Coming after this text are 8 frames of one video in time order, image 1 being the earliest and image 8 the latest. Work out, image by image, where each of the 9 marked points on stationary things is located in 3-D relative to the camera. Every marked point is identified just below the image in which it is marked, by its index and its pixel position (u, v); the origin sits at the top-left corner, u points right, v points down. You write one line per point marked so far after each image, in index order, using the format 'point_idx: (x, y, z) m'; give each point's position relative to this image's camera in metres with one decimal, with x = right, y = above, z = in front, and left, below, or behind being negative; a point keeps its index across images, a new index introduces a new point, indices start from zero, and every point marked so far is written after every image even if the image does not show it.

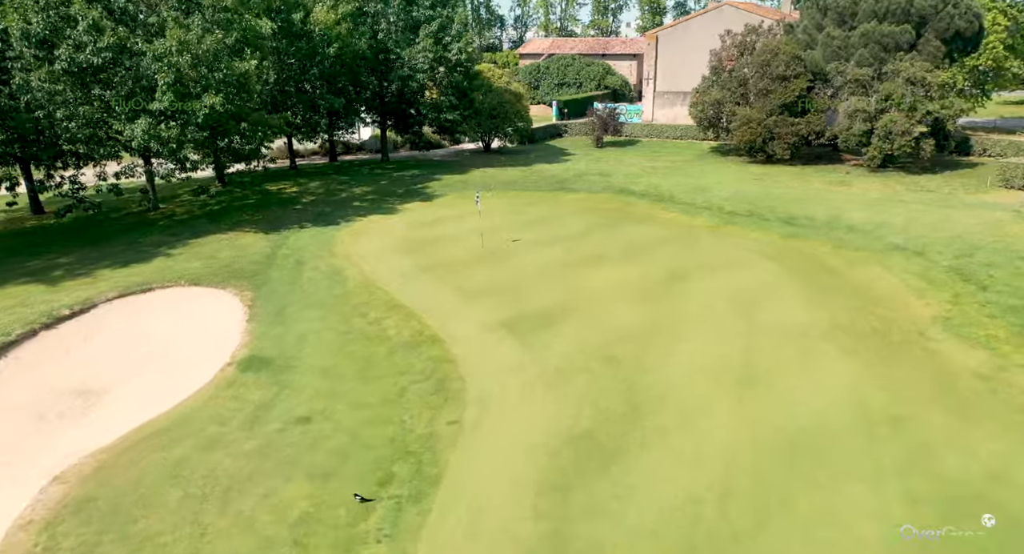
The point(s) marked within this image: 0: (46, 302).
0: (-11.5, -0.7, +16.1) m
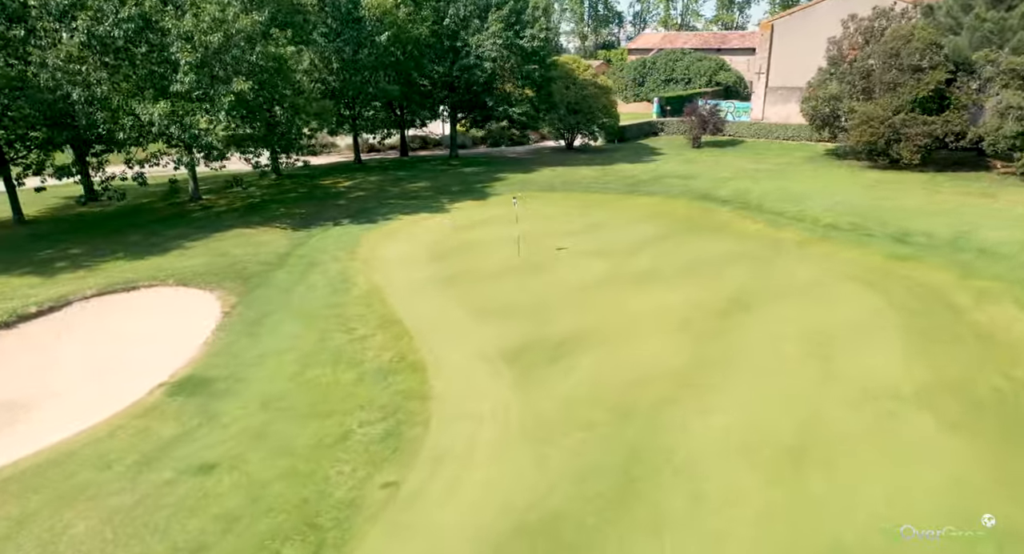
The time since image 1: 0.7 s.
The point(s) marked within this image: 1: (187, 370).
0: (-11.3, -0.5, +15.0) m
1: (-6.1, -1.7, +12.1) m
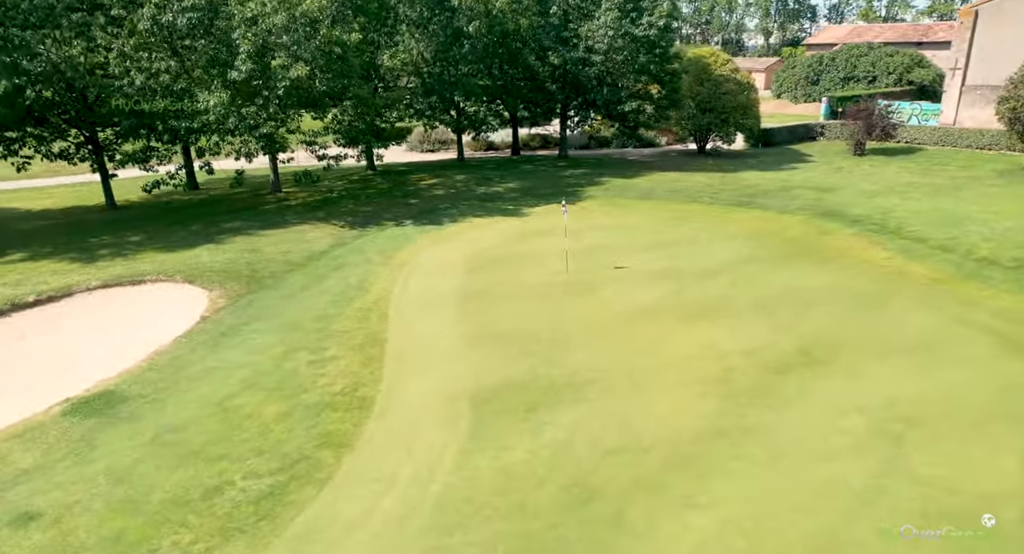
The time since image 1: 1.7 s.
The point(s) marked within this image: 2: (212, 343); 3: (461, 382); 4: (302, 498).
0: (-11.1, -0.2, +15.1) m
1: (-6.8, -1.8, +11.0) m
2: (-5.8, -1.2, +12.5) m
3: (-0.8, -1.9, +11.6) m
4: (-2.8, -2.9, +8.5) m
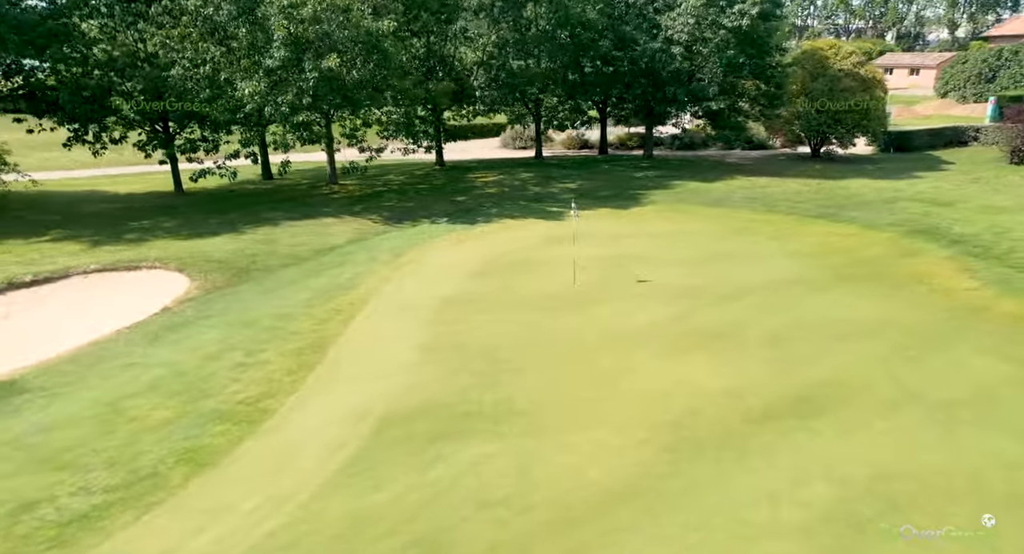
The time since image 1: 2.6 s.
0: (-11.3, +0.3, +15.7) m
1: (-8.1, -1.5, +10.9) m
2: (-6.8, -1.0, +12.2) m
3: (-2.1, -2.0, +10.3) m
4: (-4.7, -2.9, +7.7) m
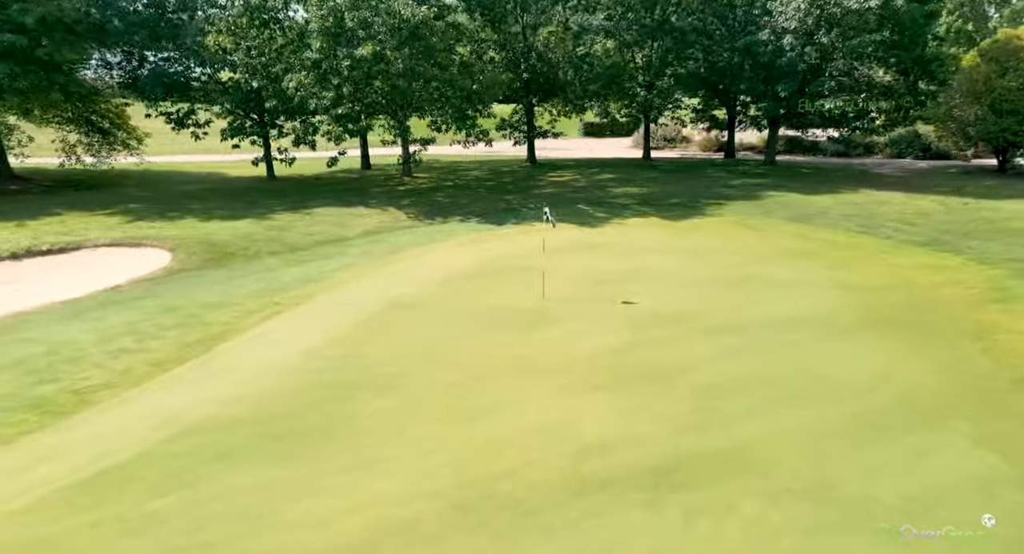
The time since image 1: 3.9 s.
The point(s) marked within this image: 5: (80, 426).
0: (-11.6, +1.1, +17.2) m
1: (-10.1, -0.9, +11.7) m
2: (-8.4, -0.6, +12.6) m
3: (-4.5, -1.9, +9.5) m
4: (-7.8, -2.6, +7.7) m
5: (-6.1, -2.1, +9.2) m
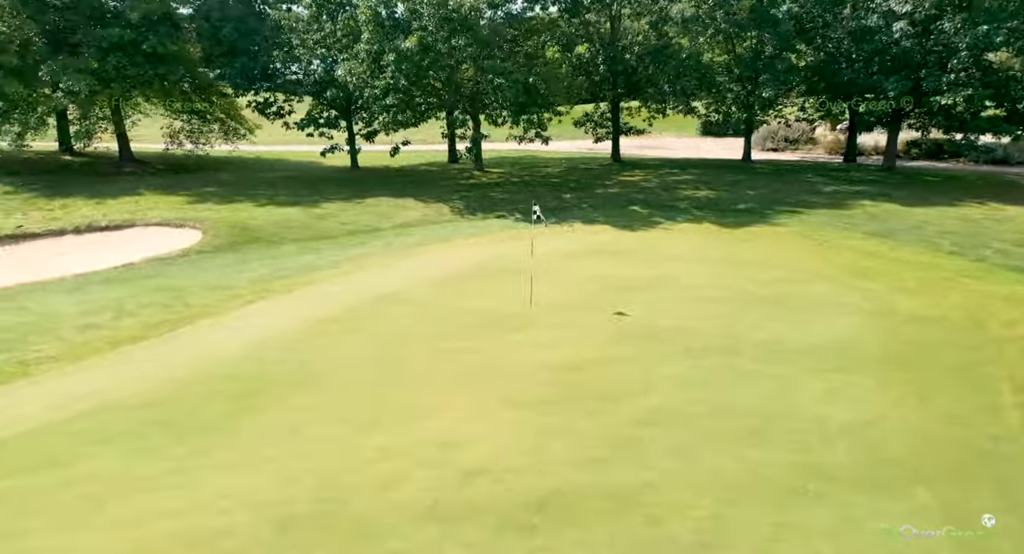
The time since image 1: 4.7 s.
0: (-10.8, +1.8, +18.6) m
1: (-10.5, -0.3, +12.8) m
2: (-8.6, -0.1, +13.3) m
3: (-5.6, -1.7, +9.5) m
4: (-9.3, -2.1, +8.5) m
5: (-7.2, -1.7, +9.6) m
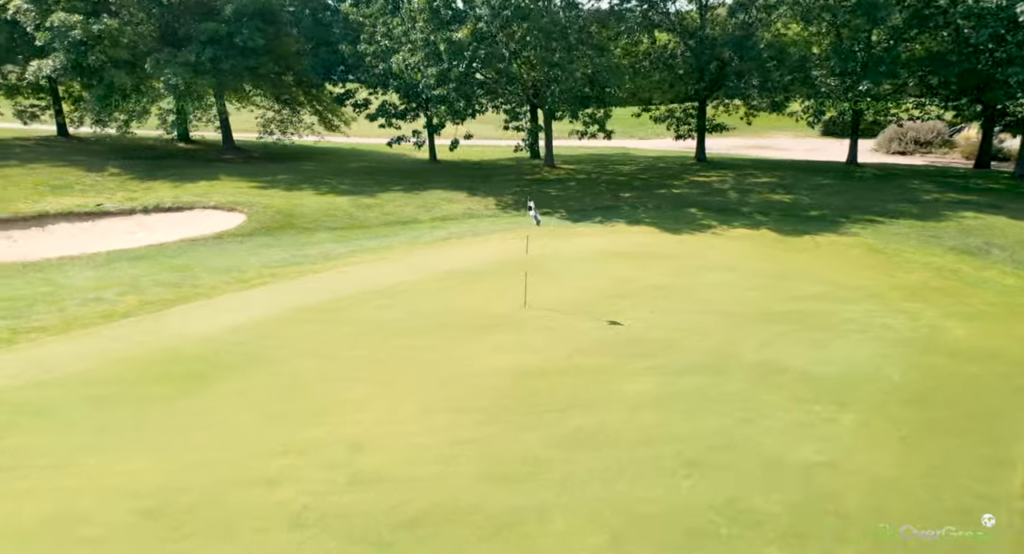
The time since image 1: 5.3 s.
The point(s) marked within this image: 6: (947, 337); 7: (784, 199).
0: (-9.4, +2.4, +19.7) m
1: (-10.3, +0.3, +14.0) m
2: (-8.4, +0.5, +14.2) m
3: (-6.2, -1.3, +9.9) m
4: (-10.0, -1.5, +9.5) m
5: (-7.7, -1.2, +10.3) m
6: (+6.3, -1.0, +9.3) m
7: (+8.2, +2.4, +19.5) m
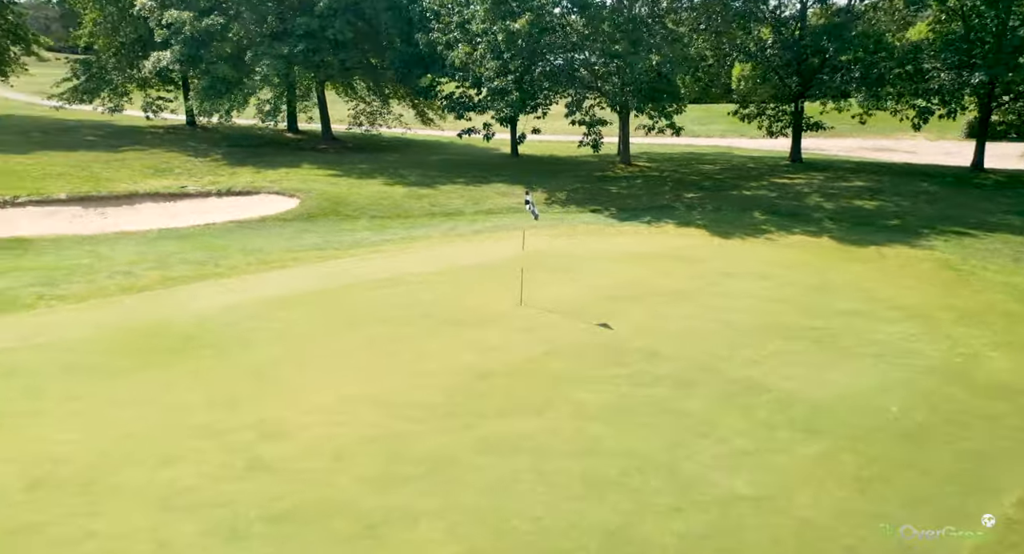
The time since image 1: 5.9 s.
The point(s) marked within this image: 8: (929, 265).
0: (-7.6, +3.0, +20.8) m
1: (-9.7, +1.0, +15.4) m
2: (-7.7, +1.0, +15.2) m
3: (-6.4, -0.9, +10.6) m
4: (-10.2, -0.9, +10.9) m
5: (-7.9, -0.7, +11.3) m
6: (+5.7, -1.3, +7.8) m
7: (+9.6, +2.0, +17.5) m
8: (+7.9, +0.1, +12.2) m
